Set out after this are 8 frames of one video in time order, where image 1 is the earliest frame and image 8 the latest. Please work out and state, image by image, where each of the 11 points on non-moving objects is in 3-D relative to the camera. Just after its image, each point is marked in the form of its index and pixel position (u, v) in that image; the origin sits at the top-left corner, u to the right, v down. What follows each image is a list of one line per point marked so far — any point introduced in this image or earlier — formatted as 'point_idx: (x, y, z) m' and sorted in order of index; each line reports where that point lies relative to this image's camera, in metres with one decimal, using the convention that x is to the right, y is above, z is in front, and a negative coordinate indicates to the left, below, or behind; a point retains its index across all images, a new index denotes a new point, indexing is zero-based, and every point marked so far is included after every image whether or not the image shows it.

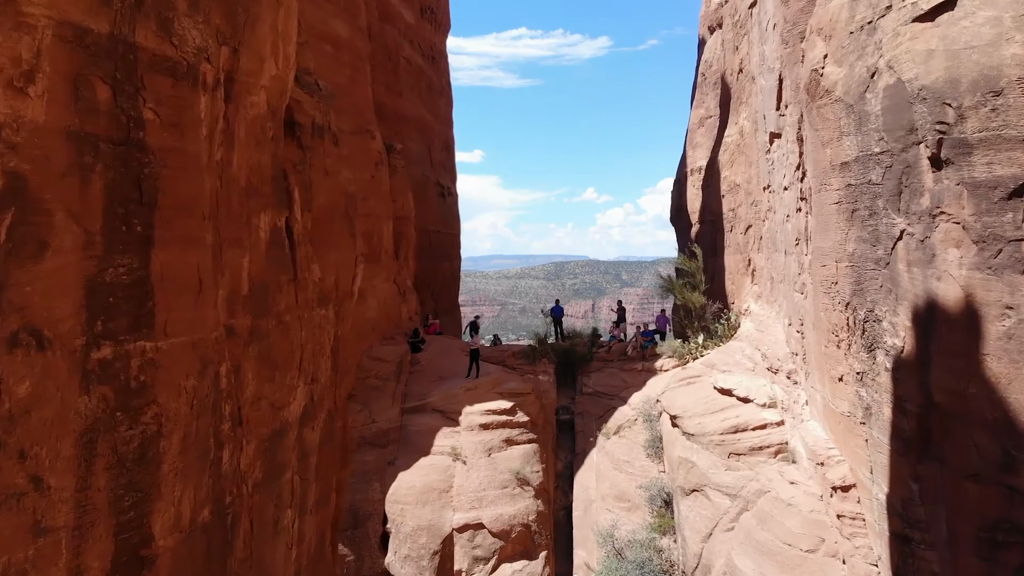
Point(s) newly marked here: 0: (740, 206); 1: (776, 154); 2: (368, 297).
0: (+3.5, +1.3, +14.0) m
1: (+3.1, +1.6, +10.7) m
2: (-2.2, -0.1, +13.9) m
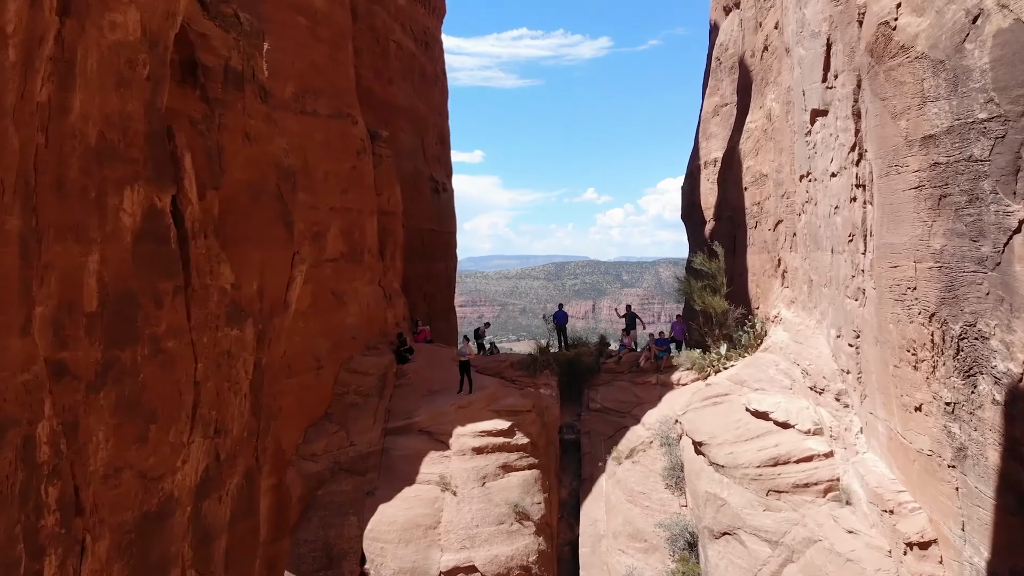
0: (+3.5, +1.2, +12.4) m
1: (+3.1, +1.5, +9.1) m
2: (-2.2, -0.2, +12.3) m
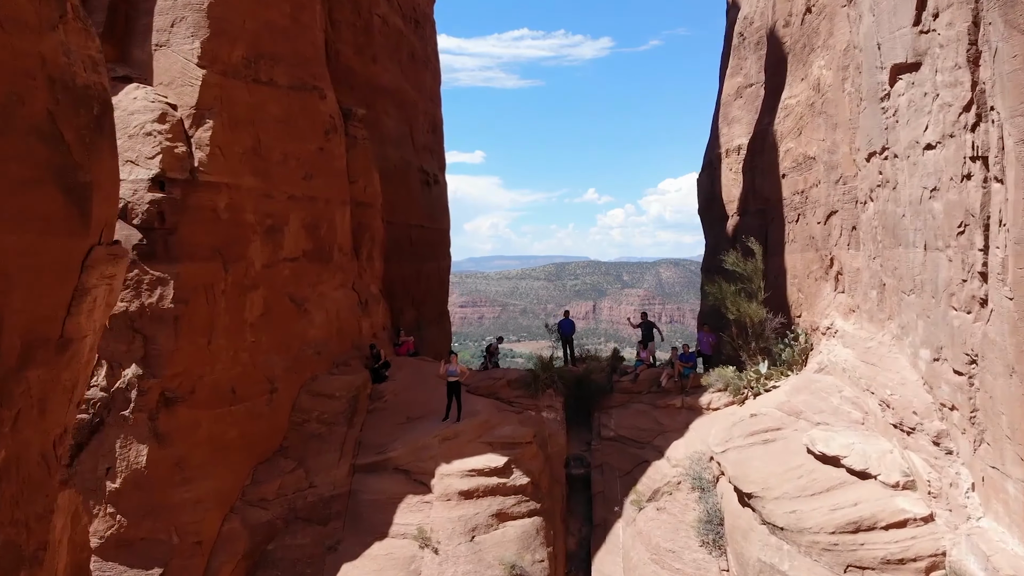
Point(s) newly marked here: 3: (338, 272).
0: (+3.5, +1.1, +10.3) m
1: (+3.1, +1.5, +7.0) m
2: (-2.2, -0.2, +10.2) m
3: (-2.1, +0.2, +11.0) m
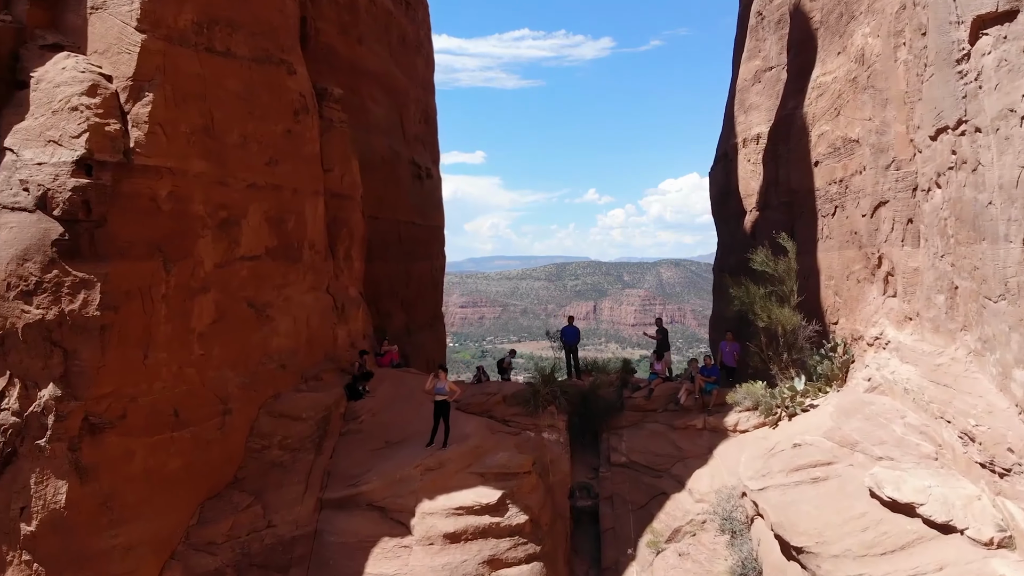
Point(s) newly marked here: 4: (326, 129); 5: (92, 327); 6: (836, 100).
0: (+3.4, +1.1, +8.9) m
1: (+3.0, +1.5, +5.6) m
2: (-2.3, -0.3, +8.8) m
3: (-2.1, +0.2, +9.6) m
4: (-2.1, +1.8, +10.3) m
5: (-3.2, -0.3, +6.8) m
6: (+3.5, +2.0, +9.7) m
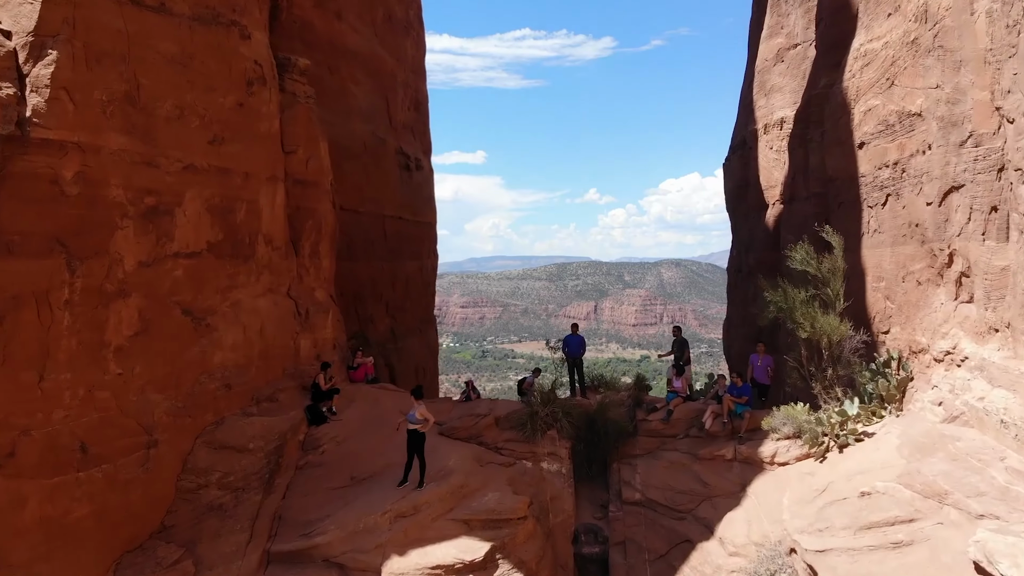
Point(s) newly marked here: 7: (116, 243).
0: (+3.4, +1.1, +7.4) m
1: (+3.0, +1.4, +4.1) m
2: (-2.4, -0.3, +7.3) m
3: (-2.2, +0.1, +8.1) m
4: (-2.2, +1.8, +8.8) m
5: (-3.2, -0.3, +5.4) m
6: (+3.4, +2.0, +8.2) m
7: (-2.8, +0.3, +6.4) m
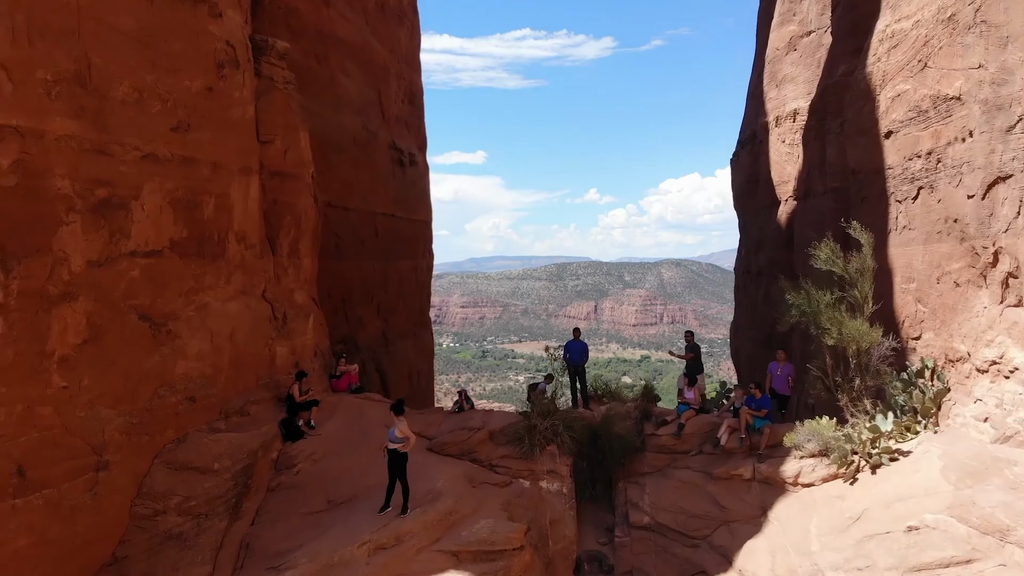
0: (+3.3, +1.1, +6.7) m
1: (+2.9, +1.4, +3.4) m
2: (-2.4, -0.3, +6.6) m
3: (-2.2, +0.1, +7.4) m
4: (-2.2, +1.8, +8.1) m
5: (-3.3, -0.3, +4.6) m
6: (+3.4, +2.0, +7.5) m
7: (-2.8, +0.3, +5.7) m
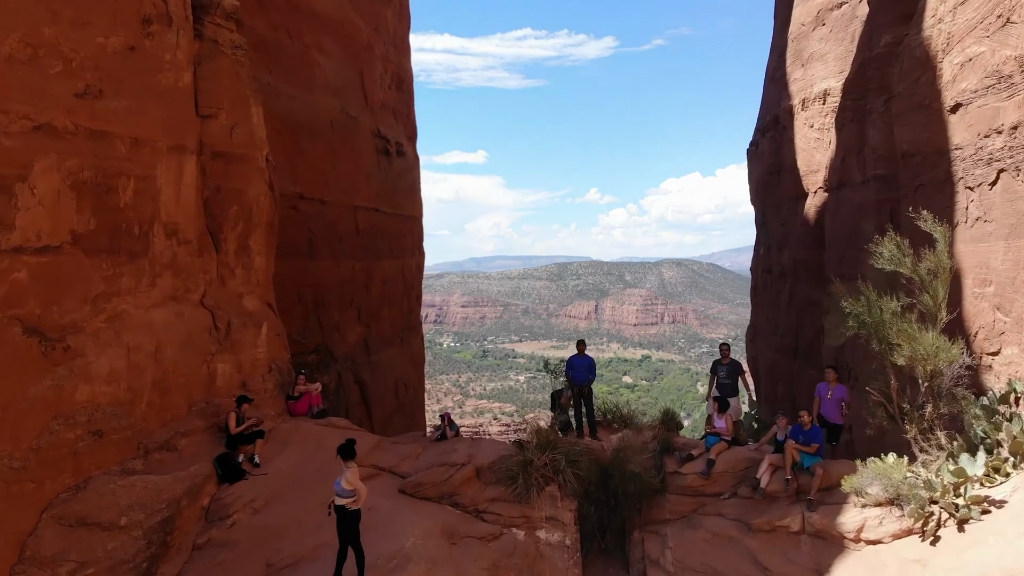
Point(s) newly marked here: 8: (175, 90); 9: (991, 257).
0: (+3.3, +1.0, +5.3) m
1: (+2.9, +1.4, +2.1) m
2: (-2.4, -0.3, +5.3) m
3: (-2.3, +0.1, +6.0) m
4: (-2.3, +1.7, +6.7) m
5: (-3.3, -0.4, +3.3) m
6: (+3.3, +1.9, +6.2) m
7: (-2.9, +0.3, +4.3) m
8: (-2.3, +1.4, +6.2) m
9: (+3.3, +0.2, +6.2) m
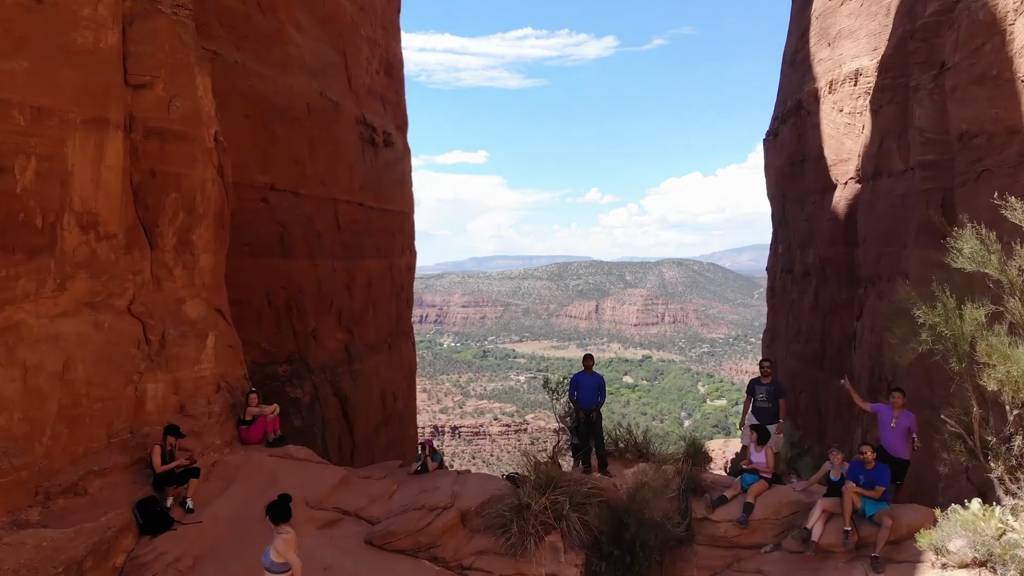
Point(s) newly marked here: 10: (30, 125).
0: (+3.2, +1.0, +4.2) m
1: (+2.8, +1.4, +1.0) m
2: (-2.5, -0.4, +4.2) m
3: (-2.3, +0.1, +4.9) m
4: (-2.3, +1.7, +5.6) m
5: (-3.4, -0.4, +2.2) m
6: (+3.3, +1.9, +5.1) m
7: (-2.9, +0.2, +3.3) m
8: (-2.3, +1.3, +5.1) m
9: (+3.2, +0.2, +5.1) m
10: (-2.4, +0.8, +4.6) m
